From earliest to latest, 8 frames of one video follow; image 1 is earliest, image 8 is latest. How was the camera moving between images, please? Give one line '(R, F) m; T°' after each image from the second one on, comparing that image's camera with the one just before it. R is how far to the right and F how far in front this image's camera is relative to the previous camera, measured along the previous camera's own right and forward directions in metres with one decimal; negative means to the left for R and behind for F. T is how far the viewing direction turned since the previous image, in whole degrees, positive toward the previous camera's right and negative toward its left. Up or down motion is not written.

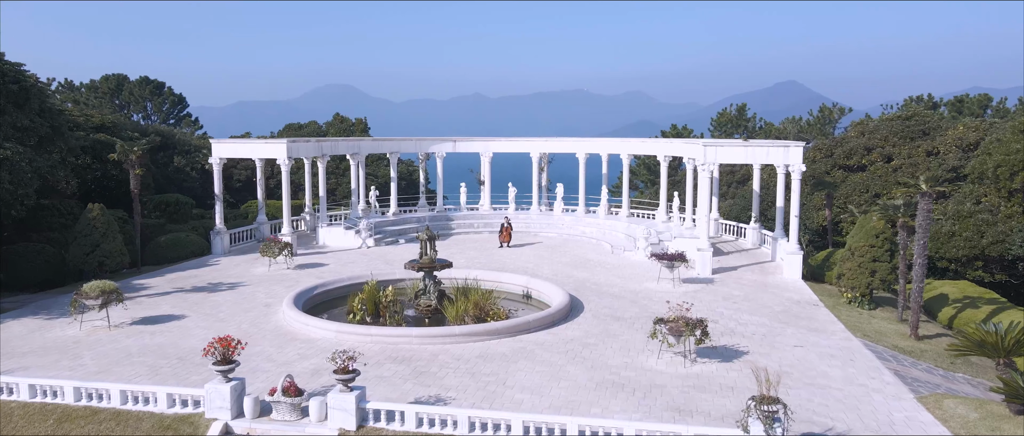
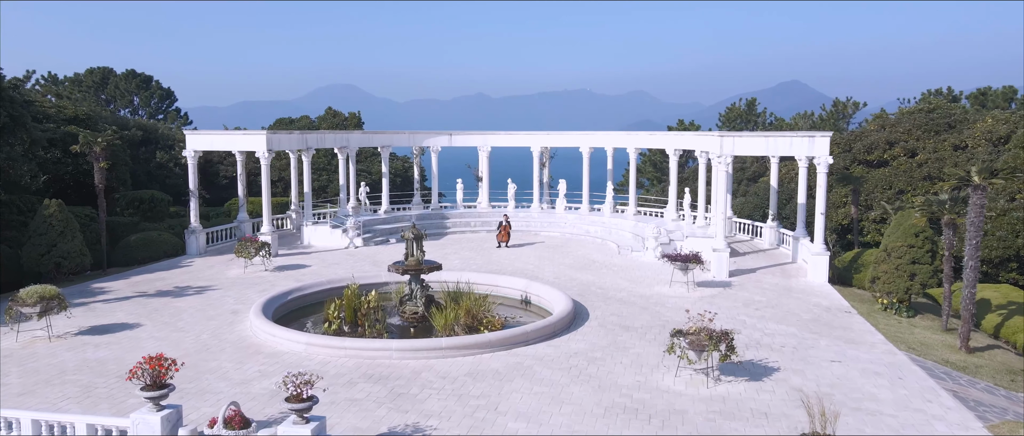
(+0.2, +2.3) m; 0°
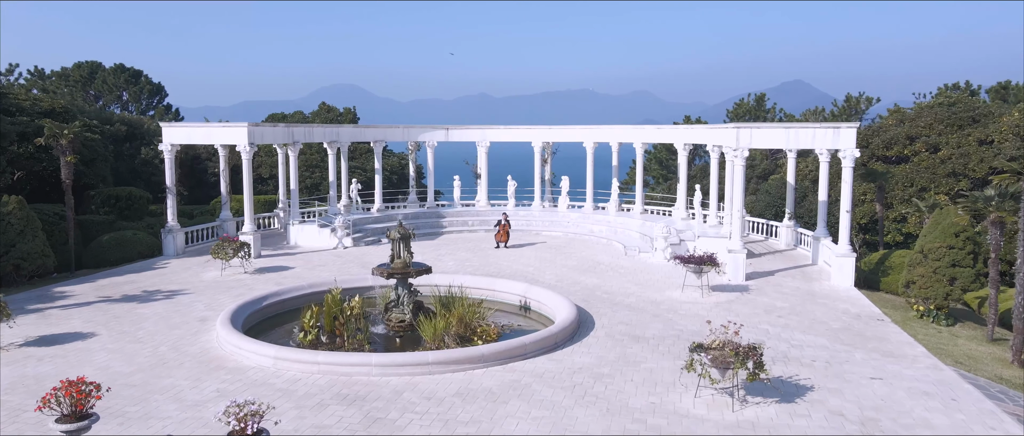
(+0.1, +1.8) m; 0°
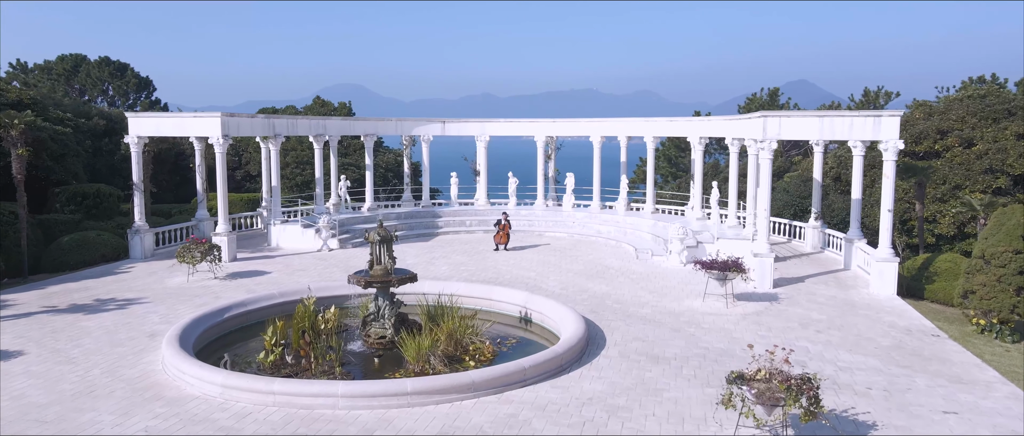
(+0.1, +2.3) m; 0°
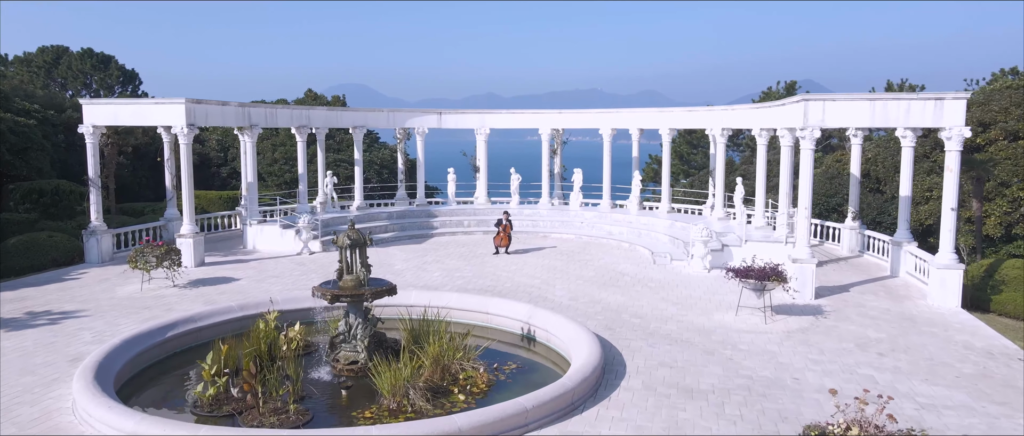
(+0.1, +2.6) m; 0°
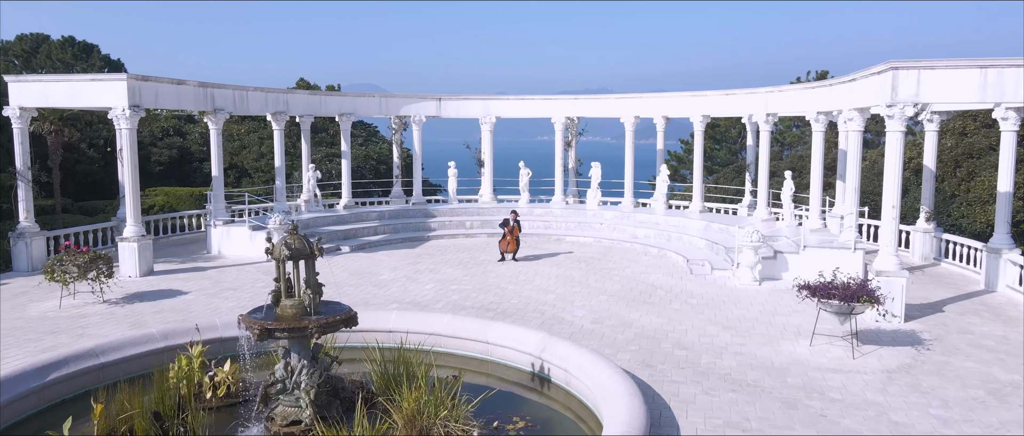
(0.0, +3.5) m; -1°
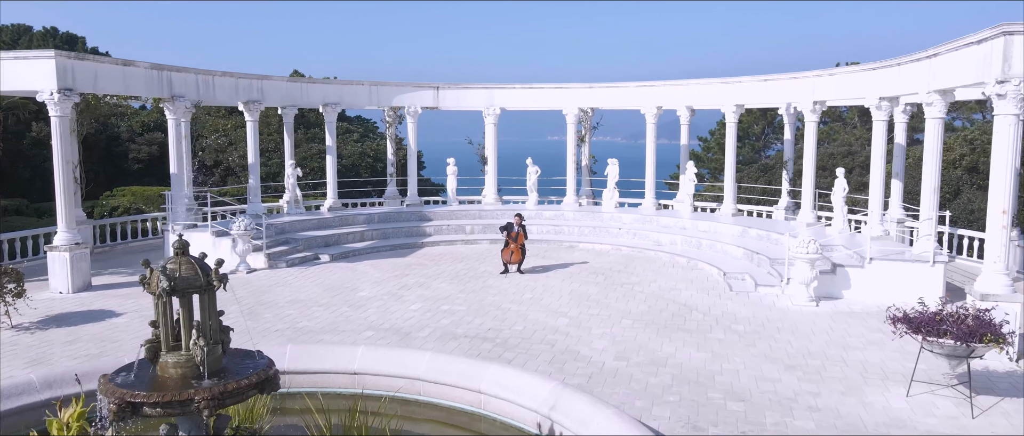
(+0.1, +2.9) m; -1°
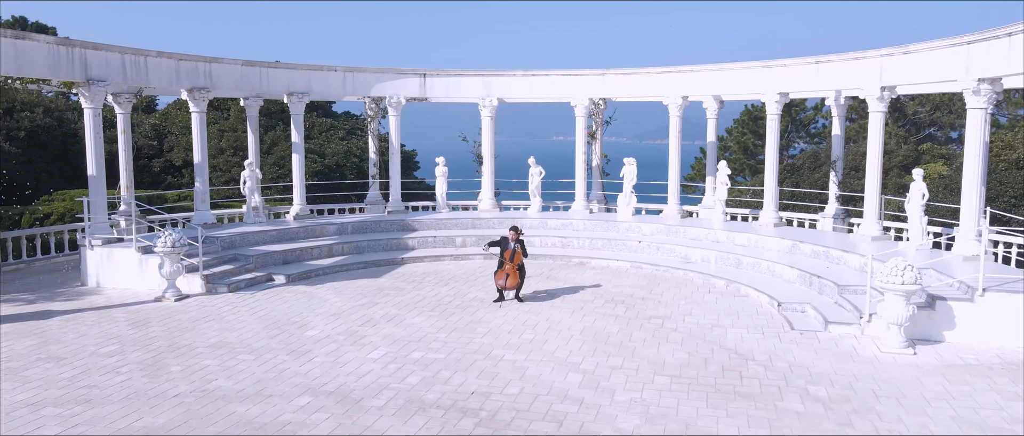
(+0.2, +3.4) m; 0°
